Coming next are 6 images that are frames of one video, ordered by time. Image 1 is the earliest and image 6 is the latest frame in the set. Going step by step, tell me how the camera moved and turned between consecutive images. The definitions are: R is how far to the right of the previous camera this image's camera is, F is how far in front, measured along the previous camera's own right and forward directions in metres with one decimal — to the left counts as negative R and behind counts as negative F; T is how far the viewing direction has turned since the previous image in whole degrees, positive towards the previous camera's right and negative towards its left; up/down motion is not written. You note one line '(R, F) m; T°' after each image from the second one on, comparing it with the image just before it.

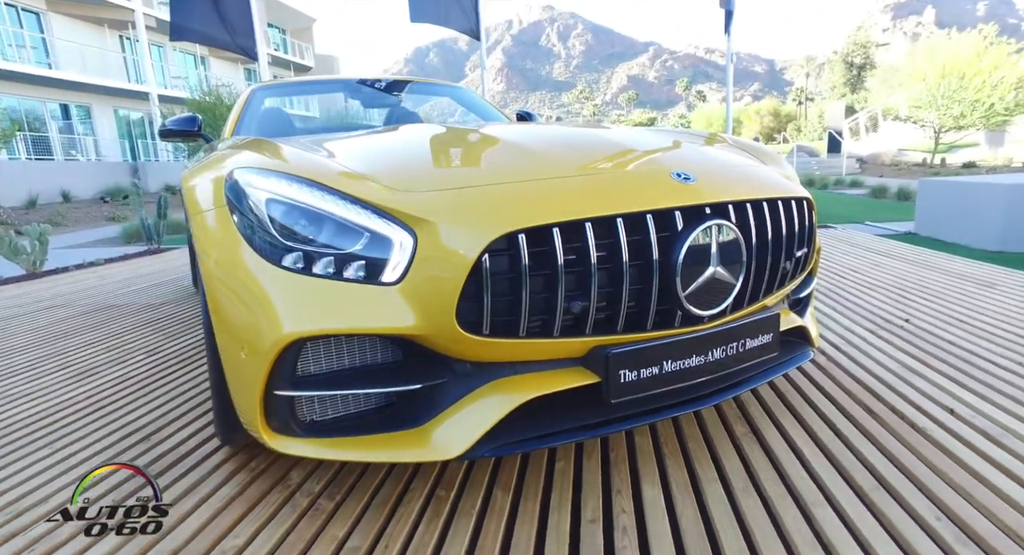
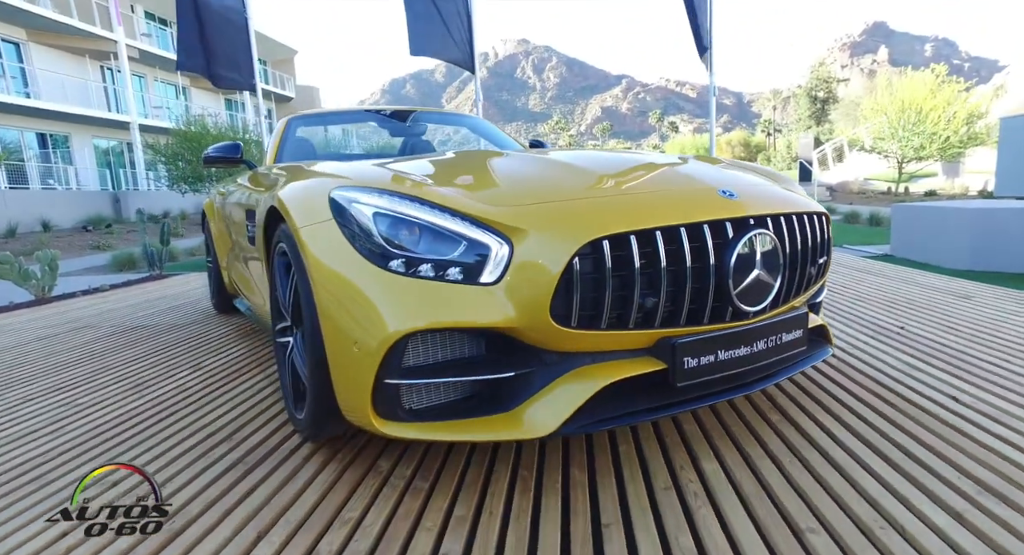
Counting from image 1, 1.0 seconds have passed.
(-0.2, -0.2) m; +2°
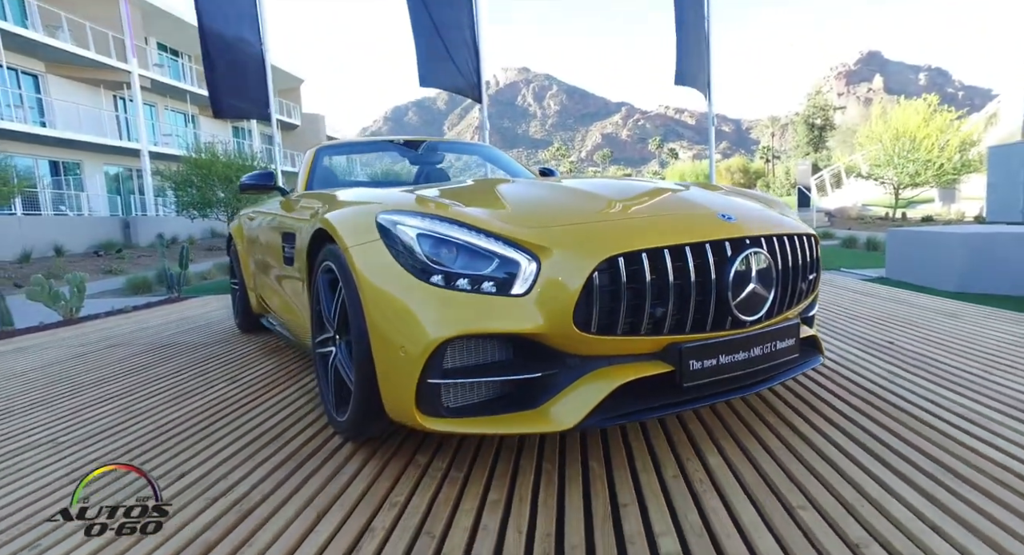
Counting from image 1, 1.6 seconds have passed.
(-0.1, -0.2) m; 0°
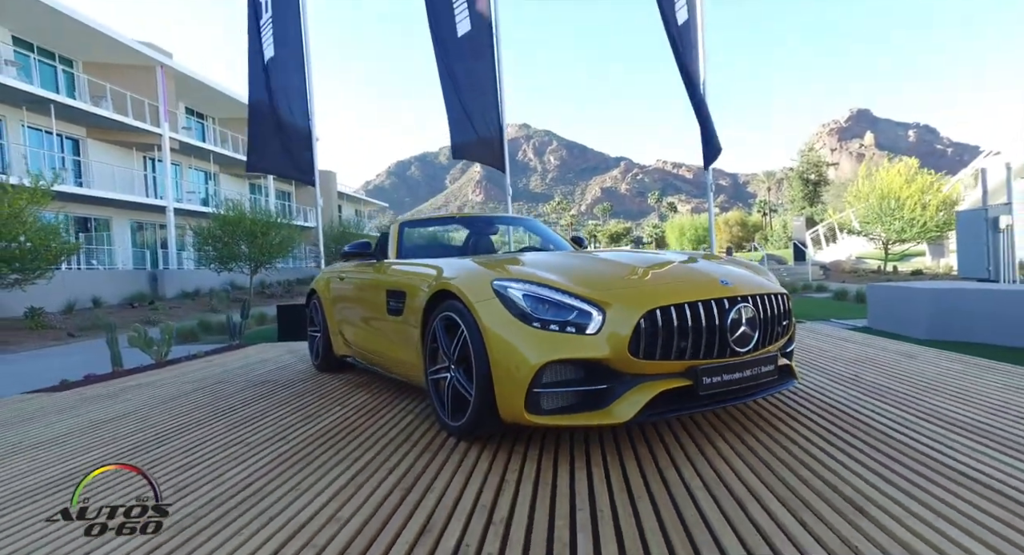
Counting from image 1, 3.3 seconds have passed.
(-0.3, -0.8) m; 0°
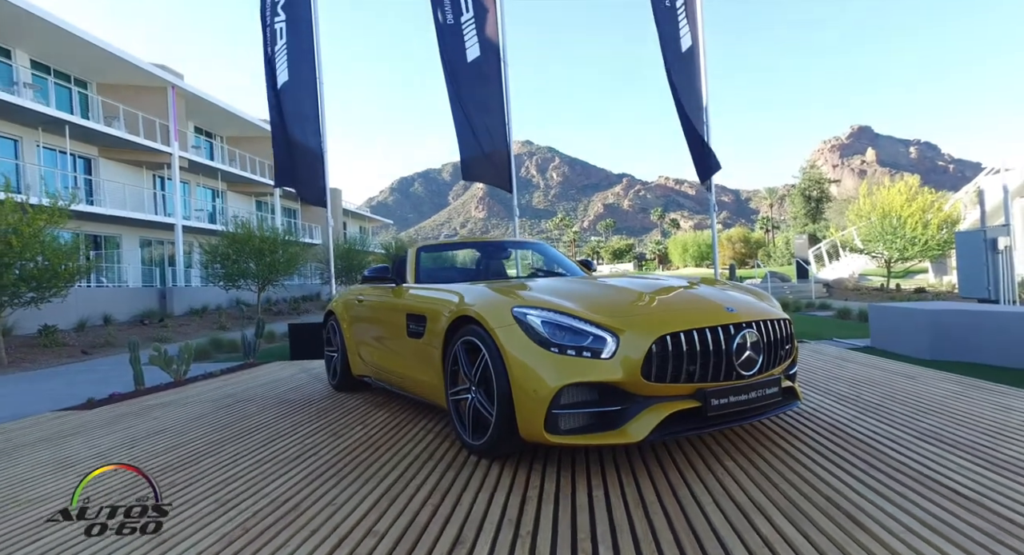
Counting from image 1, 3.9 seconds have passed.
(-0.1, -0.2) m; 0°
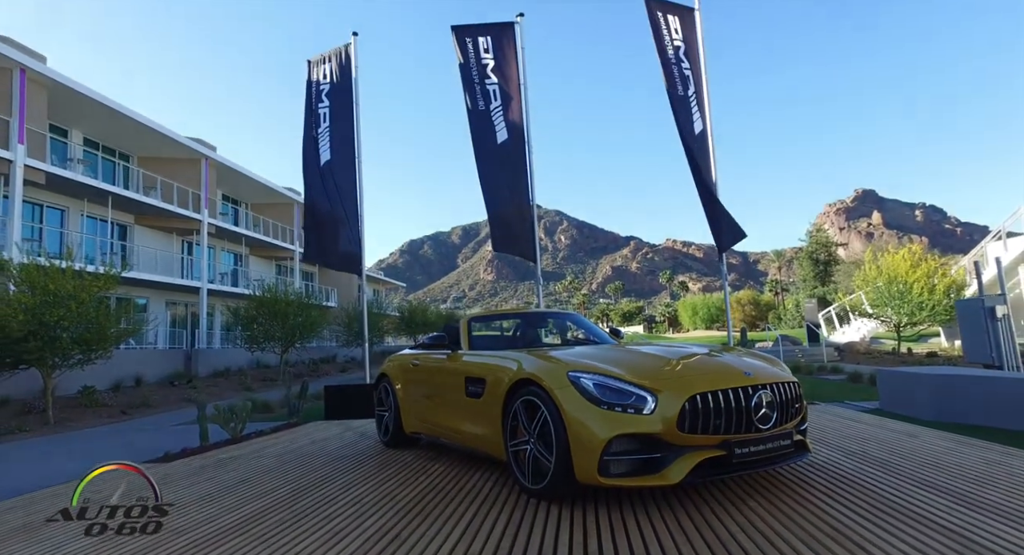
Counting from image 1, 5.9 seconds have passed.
(-0.3, -0.6) m; -1°
